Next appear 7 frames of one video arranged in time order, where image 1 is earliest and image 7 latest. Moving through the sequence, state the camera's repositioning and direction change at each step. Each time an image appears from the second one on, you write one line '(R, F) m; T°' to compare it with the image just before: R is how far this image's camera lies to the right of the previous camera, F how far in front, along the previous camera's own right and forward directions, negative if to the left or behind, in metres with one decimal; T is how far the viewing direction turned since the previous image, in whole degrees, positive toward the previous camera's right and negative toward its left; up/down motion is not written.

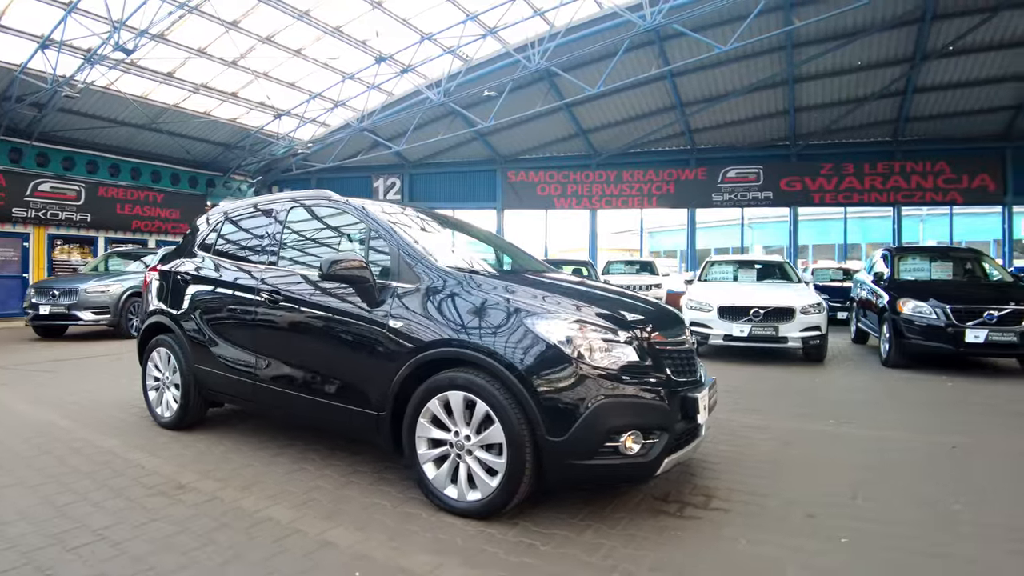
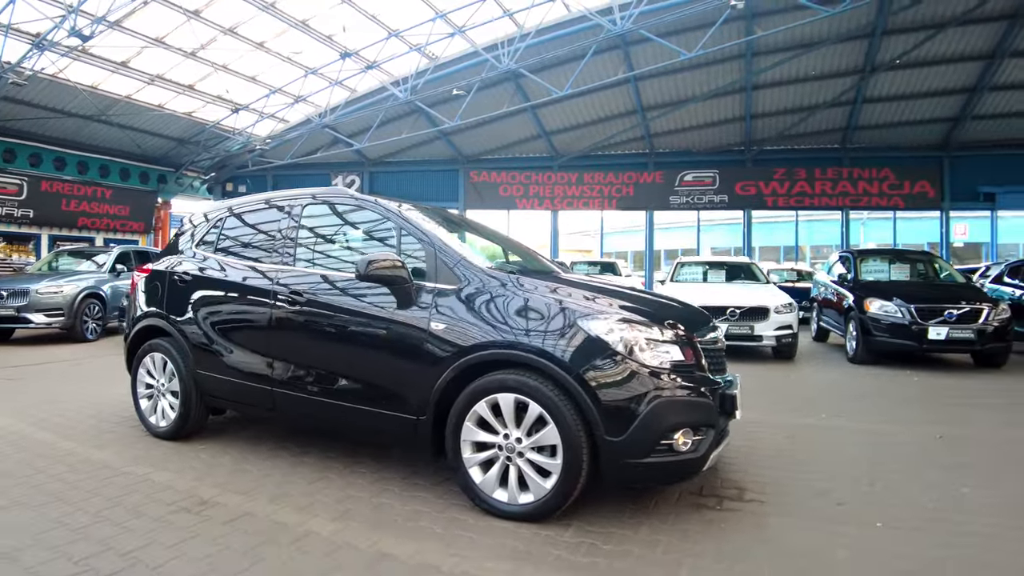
(-0.5, 0.0) m; +5°
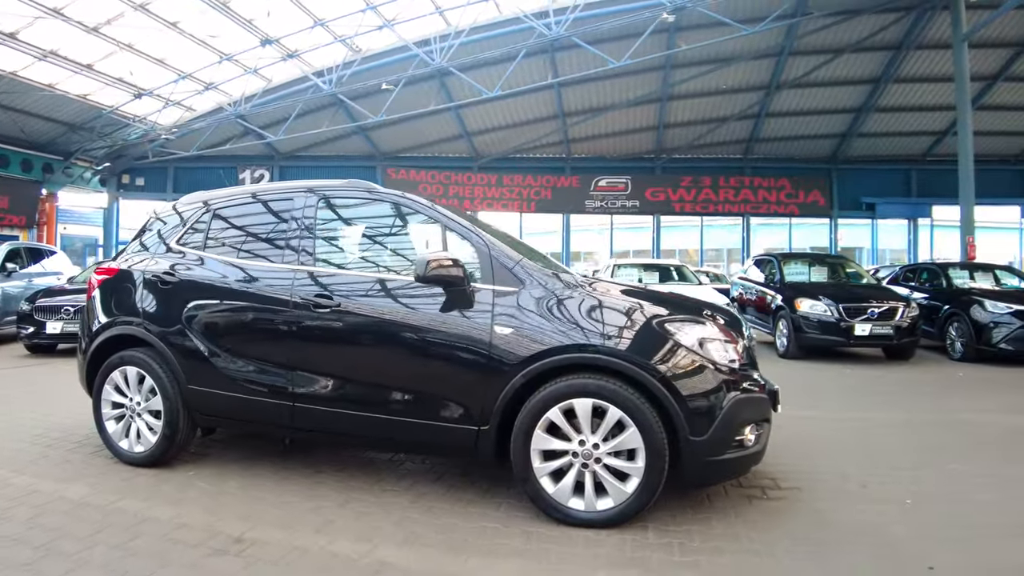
(-0.9, +0.2) m; +10°
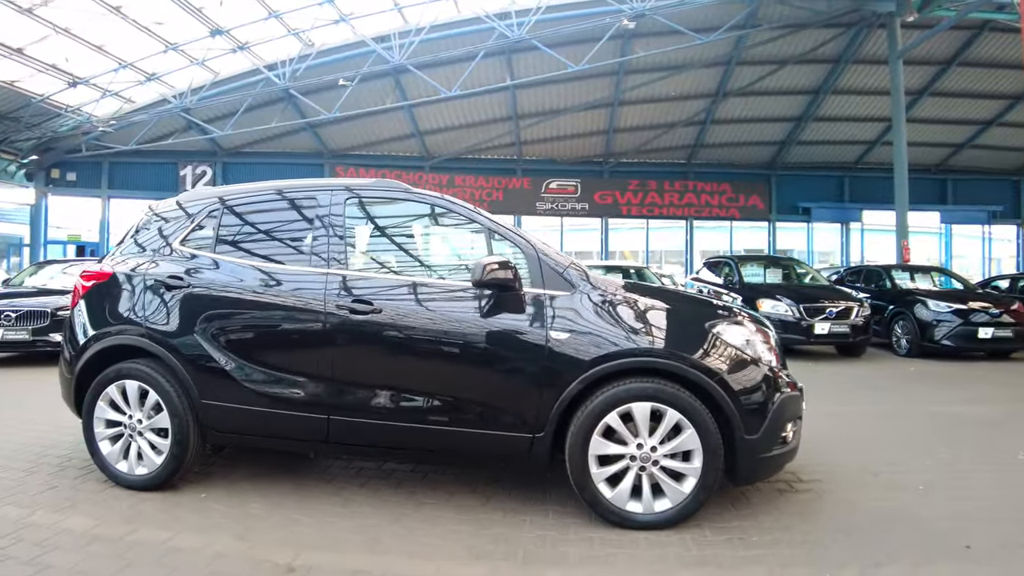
(-0.6, +0.1) m; +6°
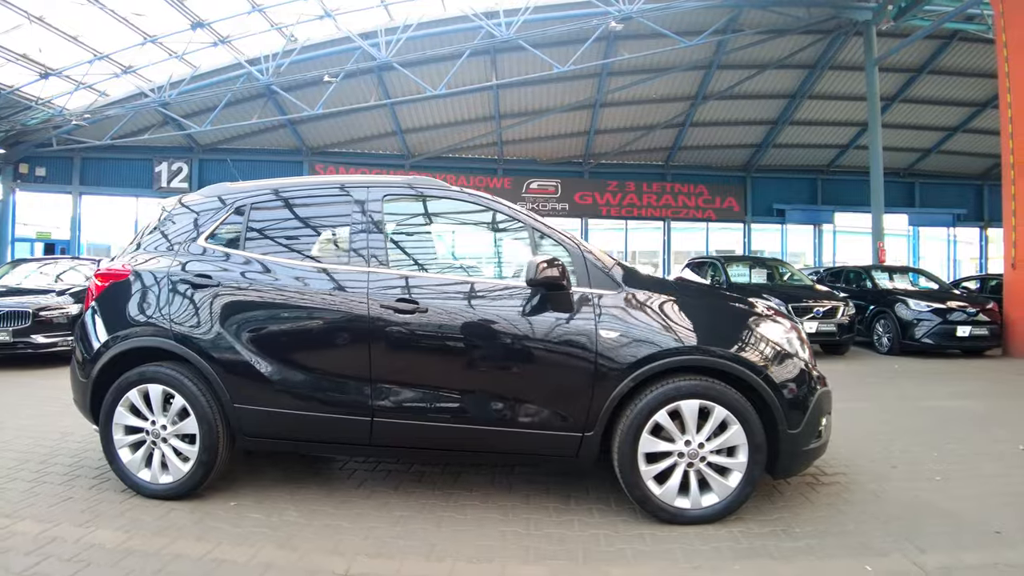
(-0.4, 0.0) m; +3°
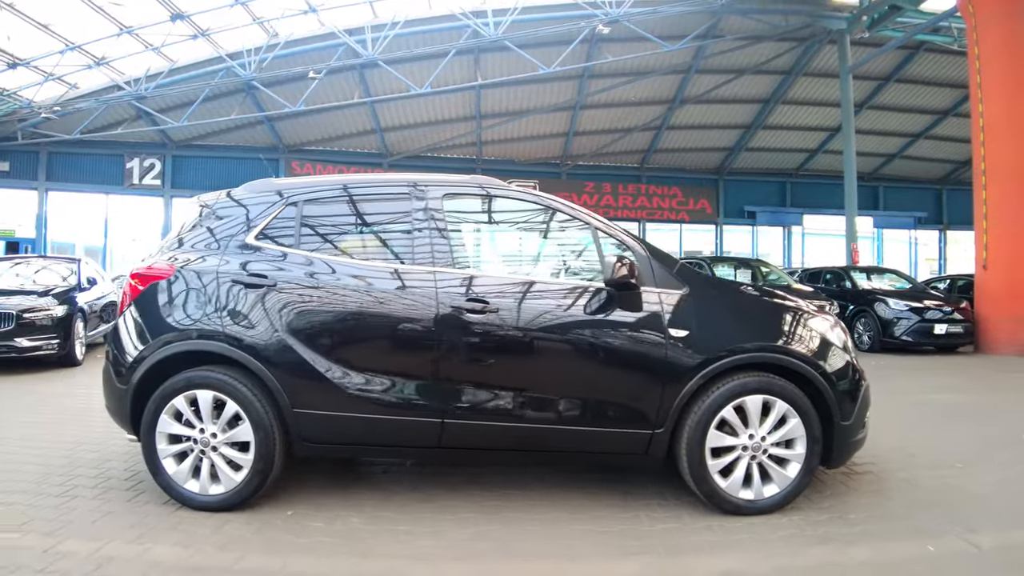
(-0.6, 0.0) m; +4°
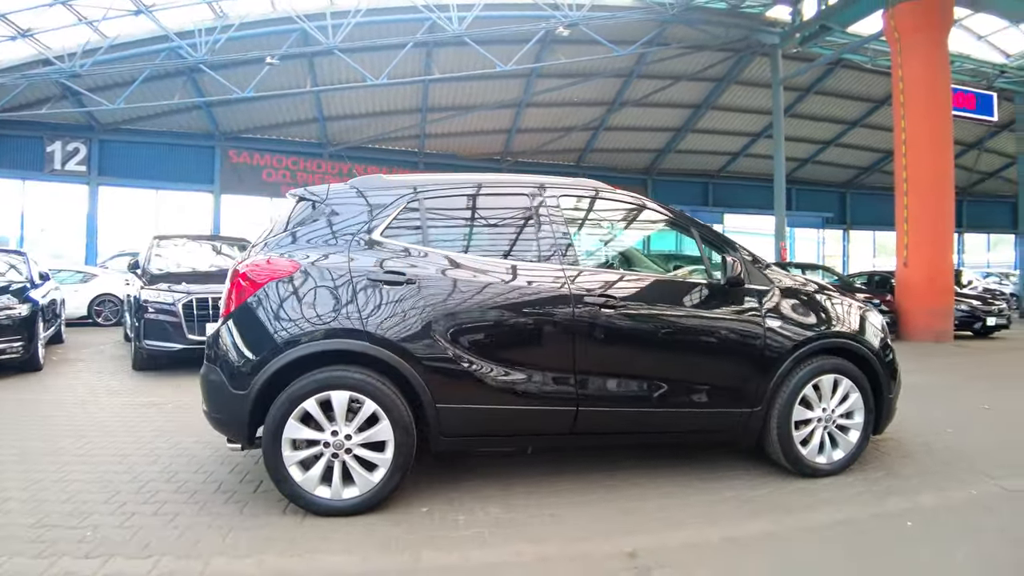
(-1.3, -0.1) m; +9°
